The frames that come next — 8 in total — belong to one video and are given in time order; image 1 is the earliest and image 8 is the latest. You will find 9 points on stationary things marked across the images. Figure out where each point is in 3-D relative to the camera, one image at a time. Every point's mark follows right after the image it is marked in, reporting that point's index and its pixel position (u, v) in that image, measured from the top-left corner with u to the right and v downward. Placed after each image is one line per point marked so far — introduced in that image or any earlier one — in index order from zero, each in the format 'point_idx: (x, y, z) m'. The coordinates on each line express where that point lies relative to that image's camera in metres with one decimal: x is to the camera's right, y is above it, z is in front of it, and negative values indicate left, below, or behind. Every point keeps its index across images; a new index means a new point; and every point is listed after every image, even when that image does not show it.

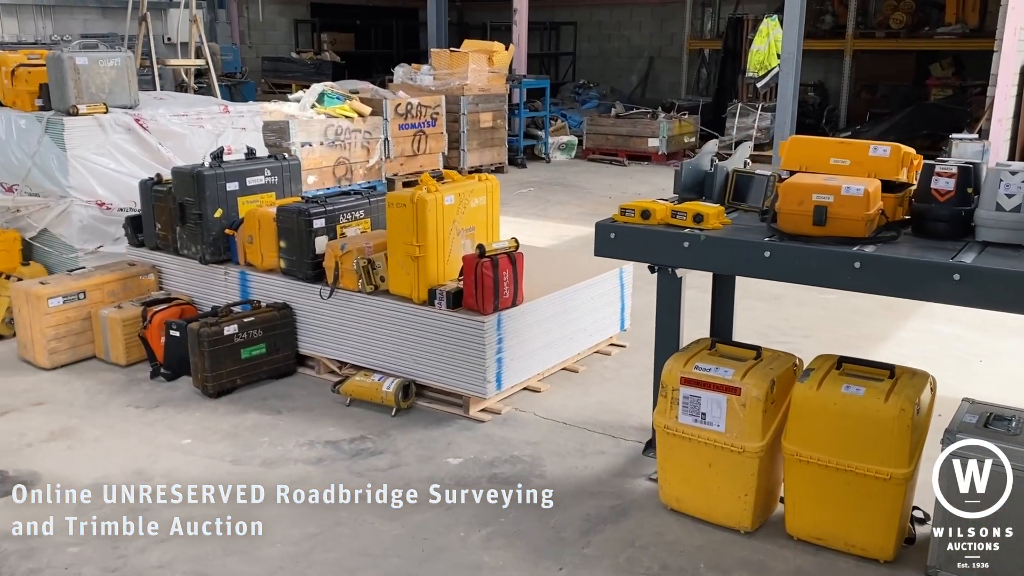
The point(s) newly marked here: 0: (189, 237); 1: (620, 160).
0: (-1.8, +0.3, +4.8) m
1: (+1.6, +1.9, +12.7) m
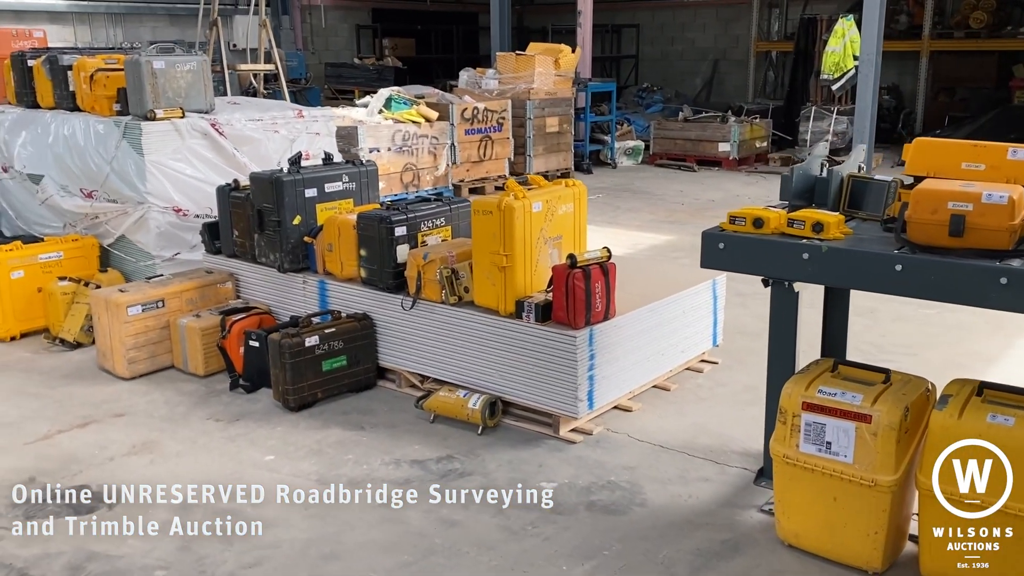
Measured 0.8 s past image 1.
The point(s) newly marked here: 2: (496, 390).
0: (-1.3, +0.2, +4.7) m
1: (+2.5, +1.8, +12.4) m
2: (-0.1, -0.5, +4.0) m
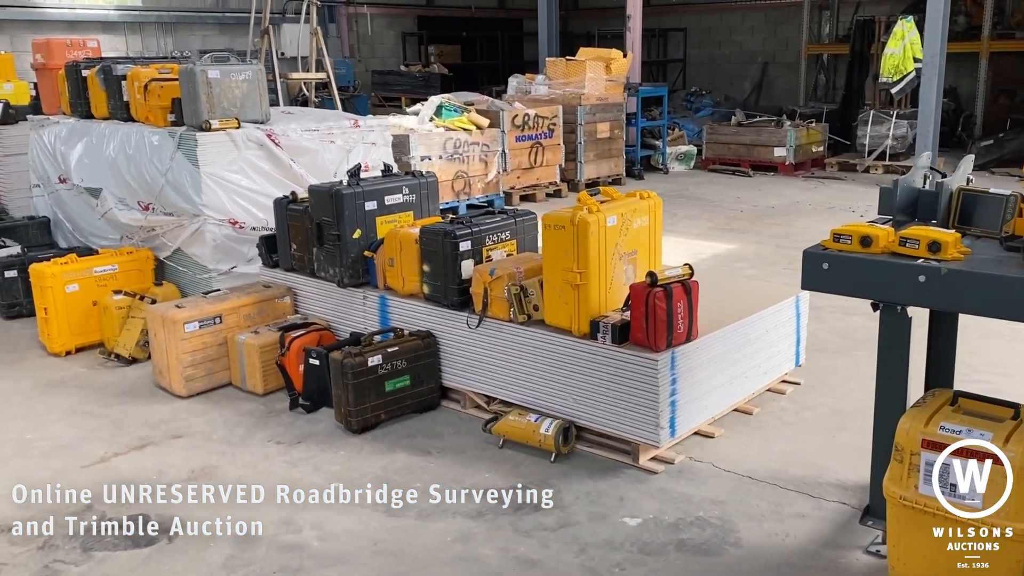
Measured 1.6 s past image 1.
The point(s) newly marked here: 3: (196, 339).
0: (-1.0, +0.2, +4.5) m
1: (+3.2, +1.6, +12.1) m
2: (+0.2, -0.5, +3.8) m
3: (-1.6, -0.3, +4.4) m
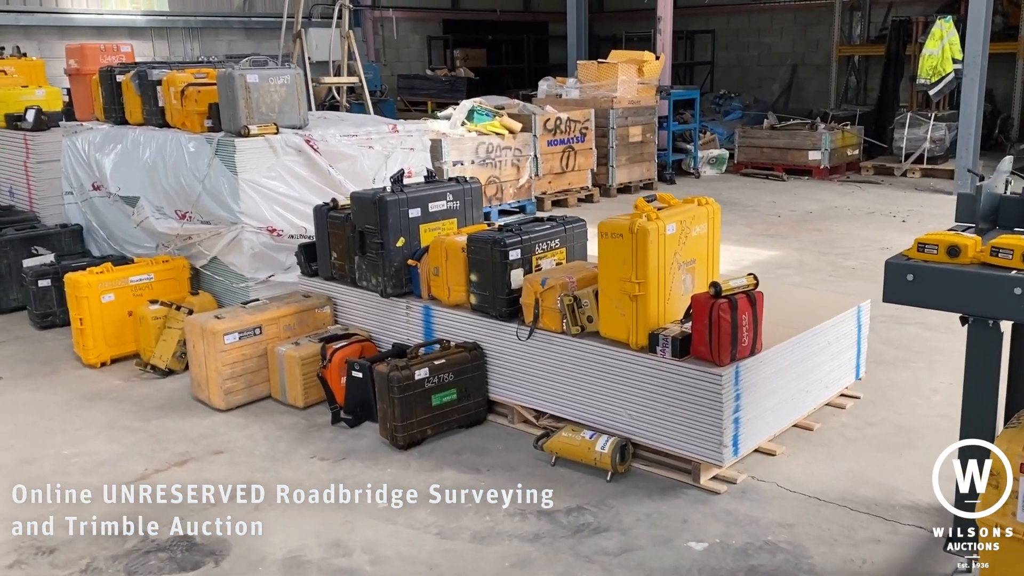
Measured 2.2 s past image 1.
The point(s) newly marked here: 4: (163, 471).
0: (-0.7, +0.1, +4.4) m
1: (+3.6, +1.6, +11.9) m
2: (+0.5, -0.6, +3.6) m
3: (-1.4, -0.3, +4.3) m
4: (-1.5, -0.8, +3.7) m
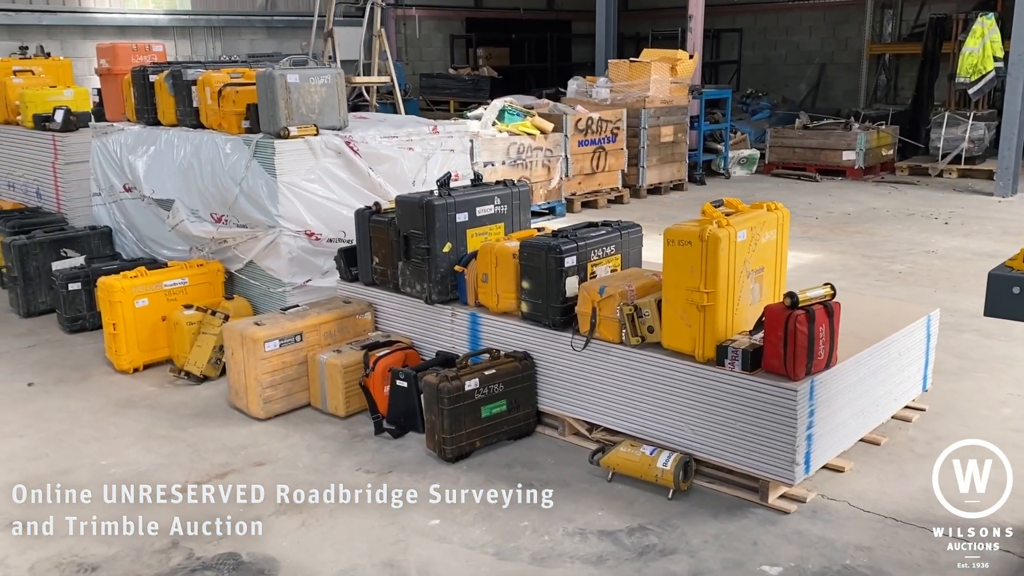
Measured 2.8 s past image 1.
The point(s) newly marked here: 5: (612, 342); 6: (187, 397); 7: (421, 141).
0: (-0.5, +0.1, +4.2) m
1: (+4.0, +1.5, +11.6) m
2: (+0.7, -0.6, +3.4) m
3: (-1.1, -0.3, +4.2) m
4: (-1.3, -0.8, +3.5) m
5: (+0.4, -0.2, +3.6) m
6: (-1.7, -0.6, +4.5) m
7: (-0.6, +0.9, +5.3) m
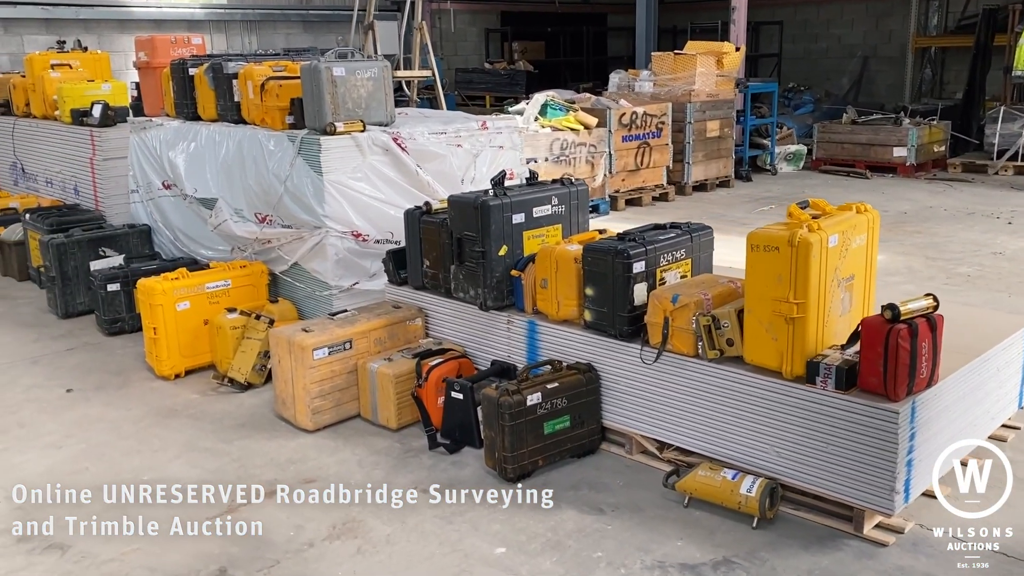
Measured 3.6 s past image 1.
0: (-0.2, +0.1, +4.0) m
1: (+4.5, +1.5, +11.3) m
2: (+0.9, -0.7, +3.2) m
3: (-0.9, -0.4, +3.9) m
4: (-1.0, -0.8, +3.3) m
5: (+0.7, -0.3, +3.3) m
6: (-1.4, -0.6, +4.3) m
7: (-0.3, +0.9, +5.1) m
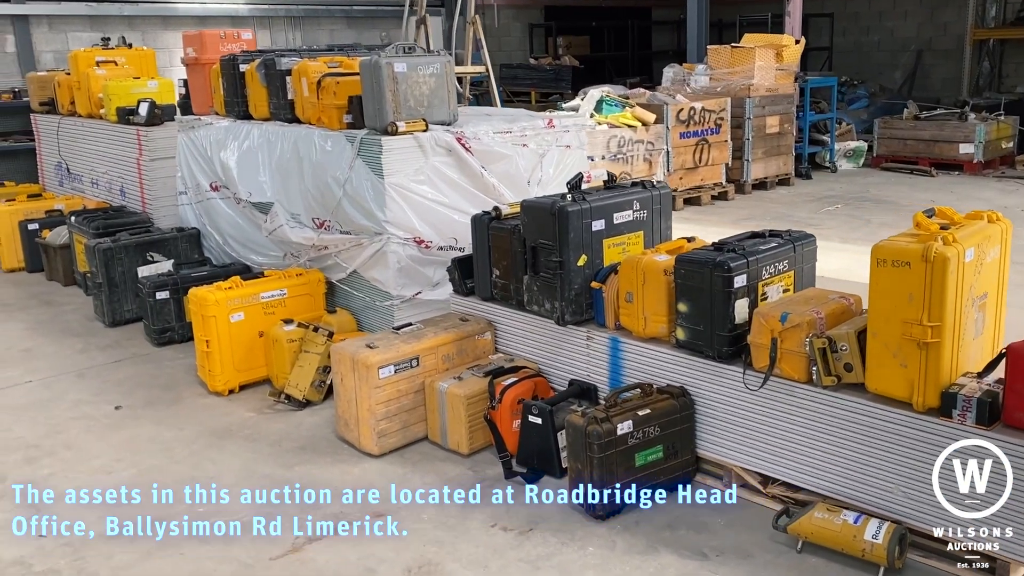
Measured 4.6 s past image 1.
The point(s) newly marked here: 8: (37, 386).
0: (+0.1, 0.0, +3.7) m
1: (+5.1, +1.5, +10.8) m
2: (+1.3, -0.7, +2.8) m
3: (-0.5, -0.4, +3.7) m
4: (-0.7, -0.9, +3.1) m
5: (+1.0, -0.3, +3.0) m
6: (-1.0, -0.6, +4.0) m
7: (+0.1, +0.8, +4.8) m
8: (-2.5, -0.5, +4.6) m
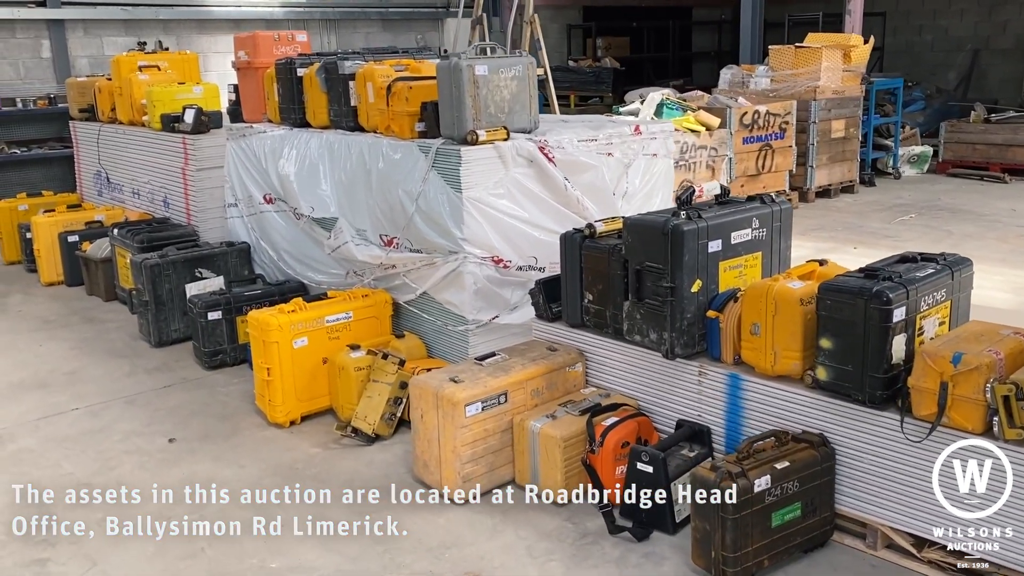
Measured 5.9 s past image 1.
0: (+0.5, -0.1, +3.3) m
1: (+5.7, +1.3, +10.2) m
2: (+1.6, -0.8, +2.4) m
3: (-0.1, -0.5, +3.3) m
4: (-0.3, -1.0, +2.7) m
5: (+1.4, -0.4, +2.6) m
6: (-0.6, -0.7, +3.6) m
7: (+0.6, +0.7, +4.4) m
8: (-2.1, -0.6, +4.2) m
